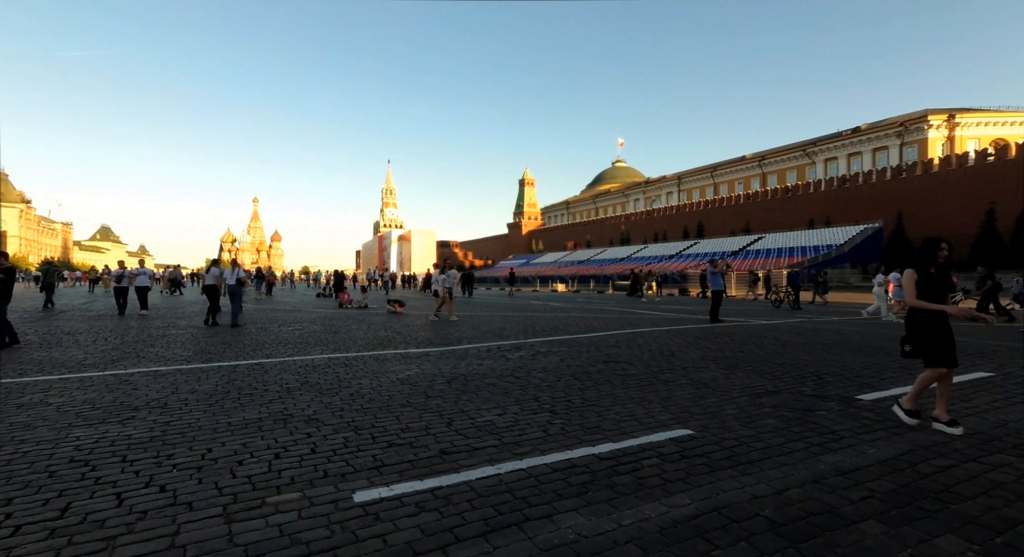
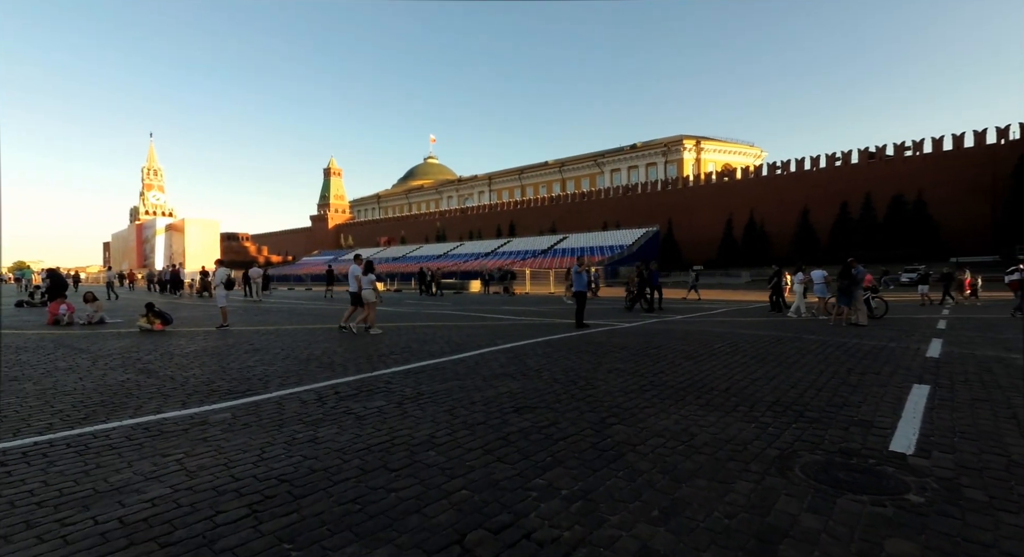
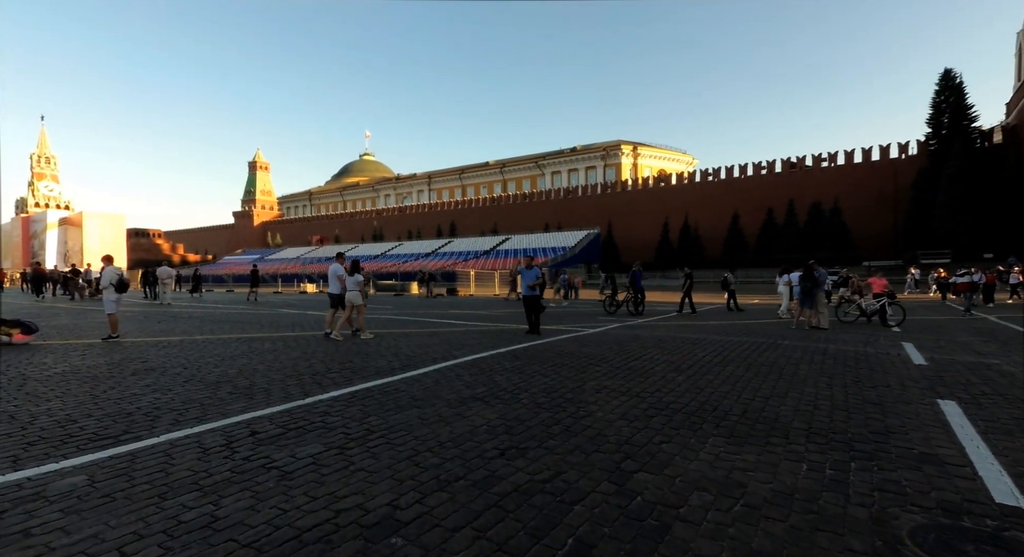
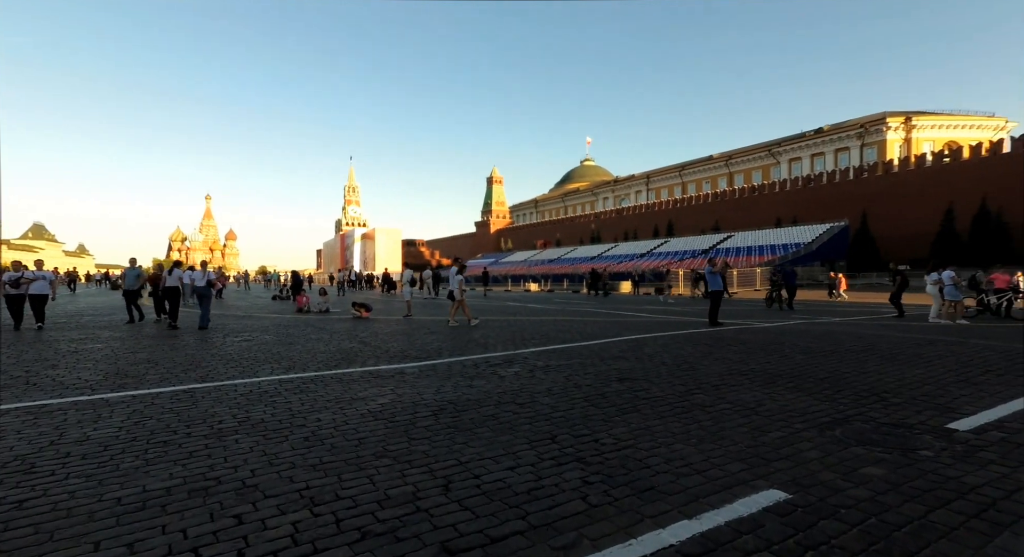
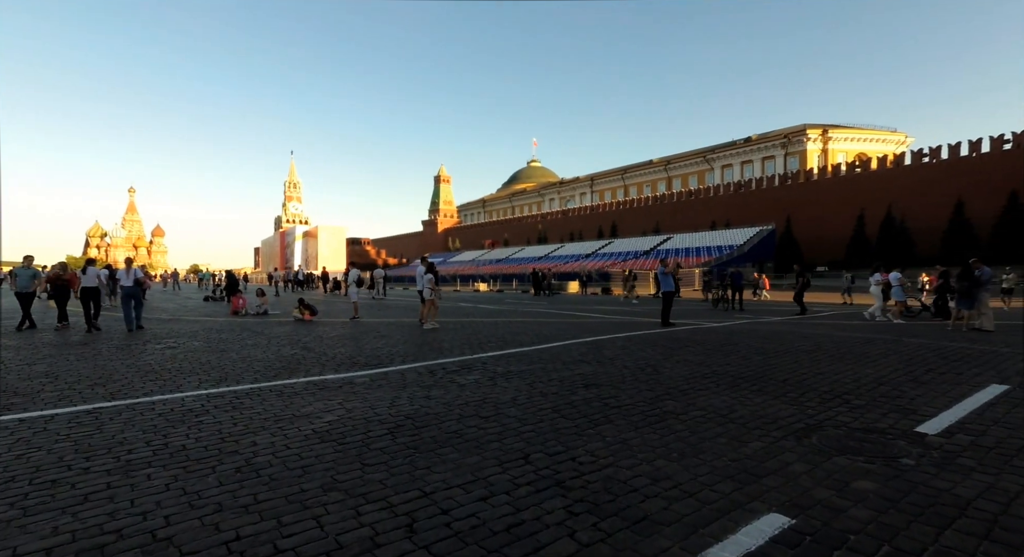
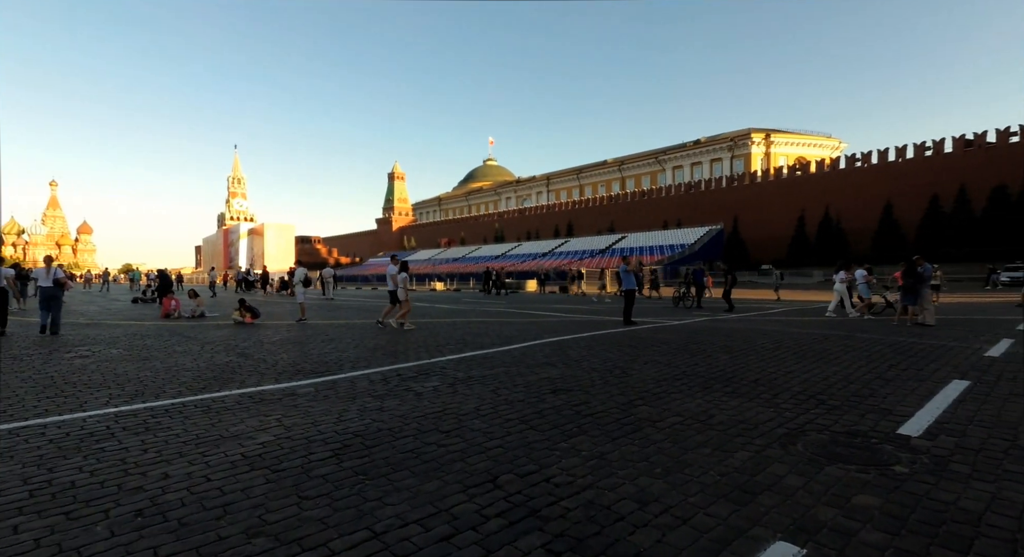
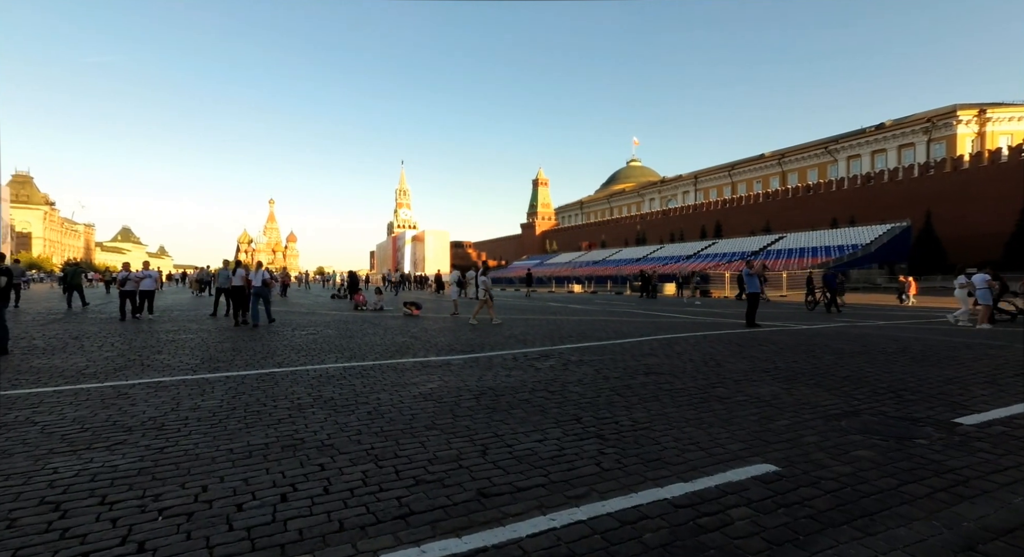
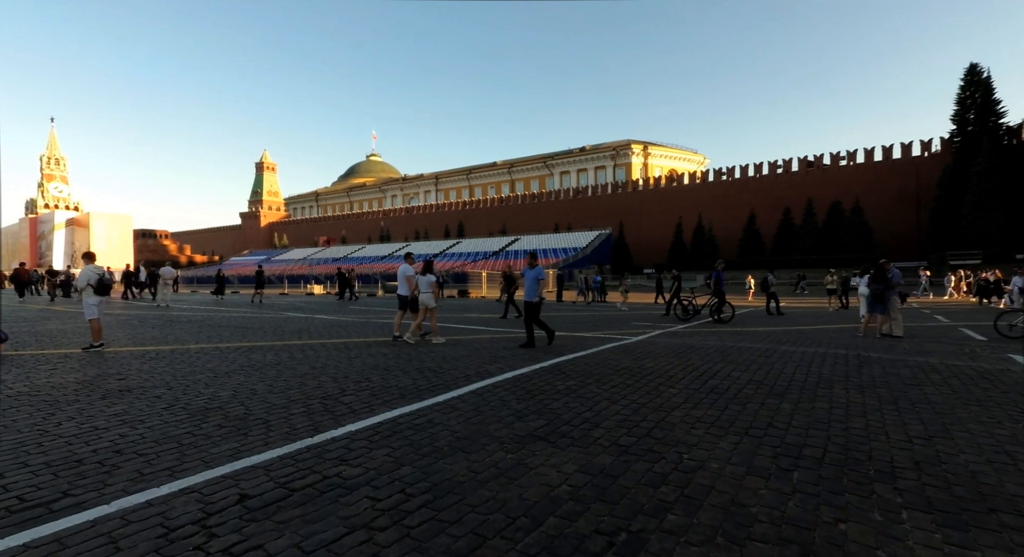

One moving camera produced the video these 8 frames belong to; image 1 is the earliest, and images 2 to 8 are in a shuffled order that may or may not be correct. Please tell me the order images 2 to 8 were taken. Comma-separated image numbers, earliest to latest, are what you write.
7, 4, 5, 6, 2, 3, 8
